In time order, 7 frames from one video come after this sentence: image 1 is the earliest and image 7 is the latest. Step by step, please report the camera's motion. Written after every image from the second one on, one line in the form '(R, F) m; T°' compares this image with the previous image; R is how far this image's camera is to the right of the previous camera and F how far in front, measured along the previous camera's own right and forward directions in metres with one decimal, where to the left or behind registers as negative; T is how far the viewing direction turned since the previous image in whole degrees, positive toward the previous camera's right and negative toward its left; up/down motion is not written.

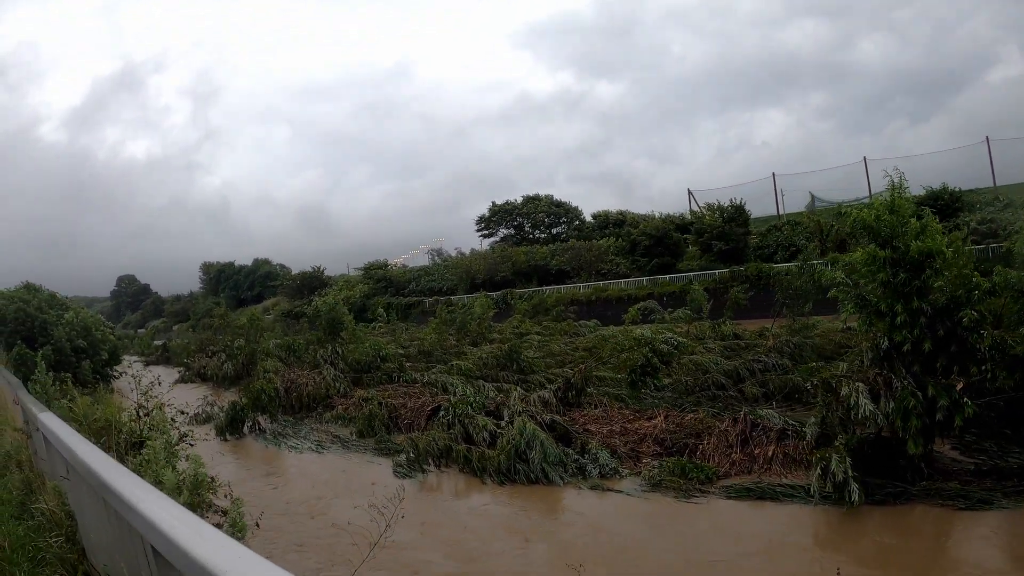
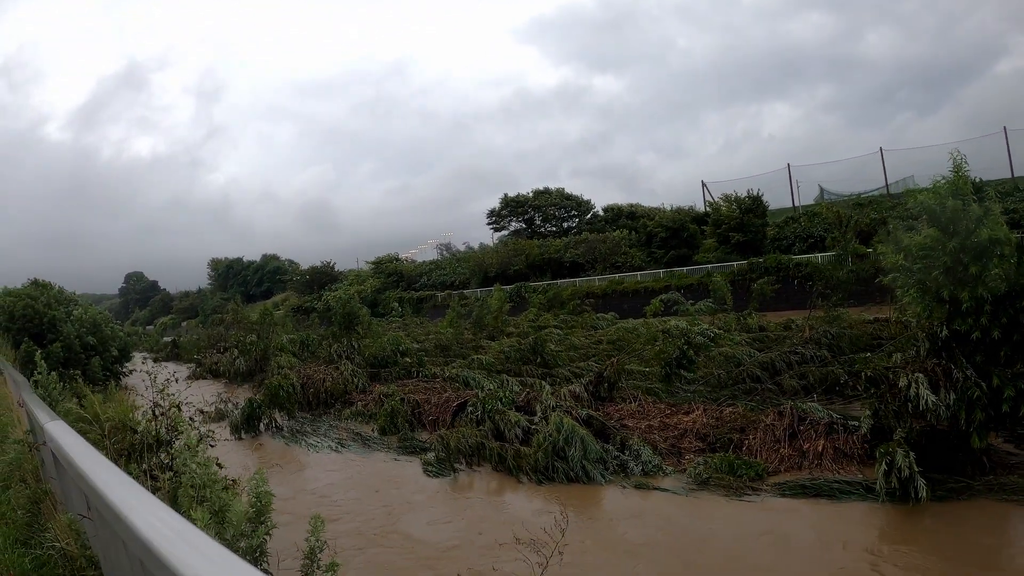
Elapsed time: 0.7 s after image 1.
(-0.3, +0.3) m; -1°
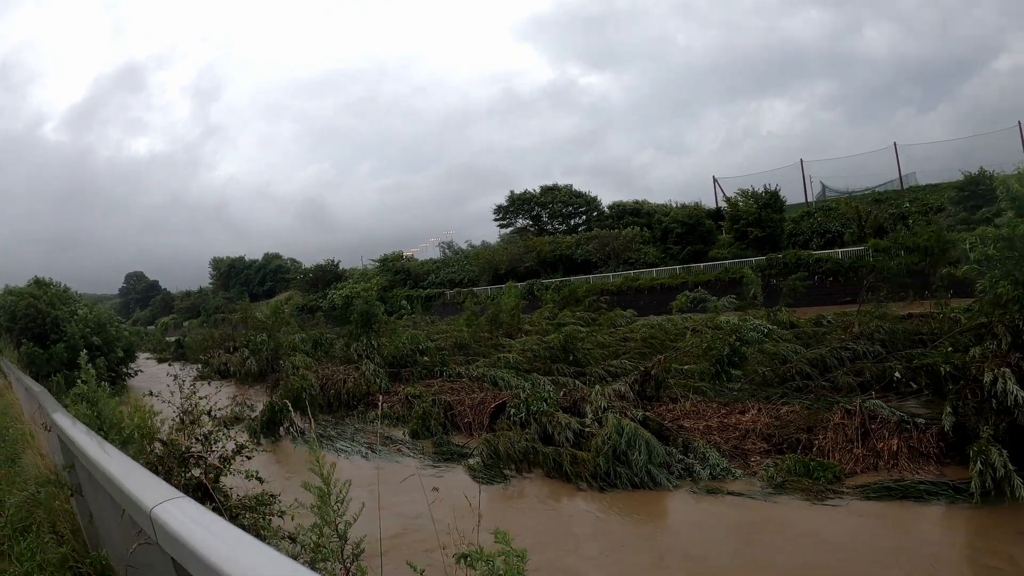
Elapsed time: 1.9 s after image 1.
(-0.5, +0.4) m; 0°
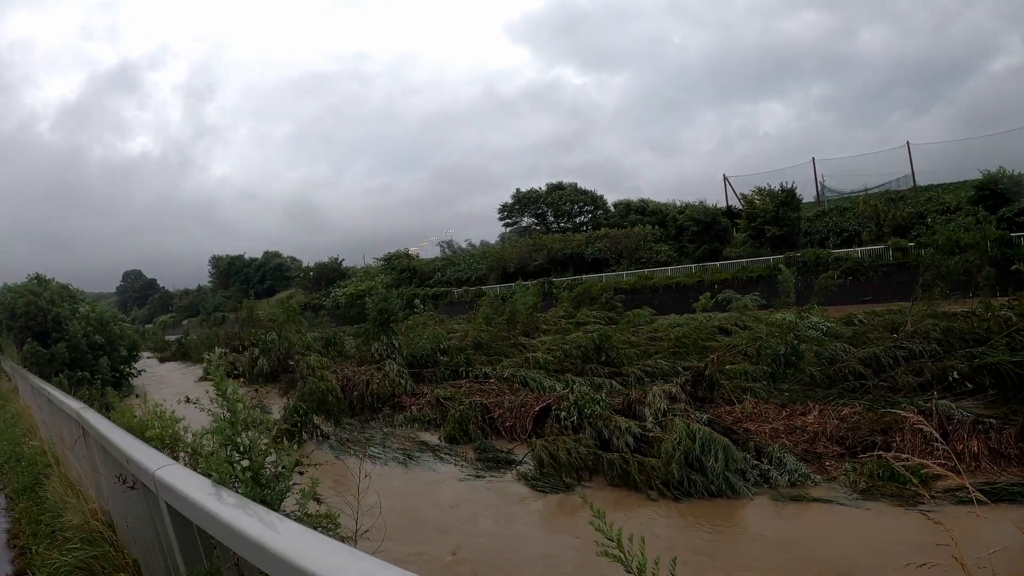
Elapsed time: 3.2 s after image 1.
(-0.6, +0.3) m; 0°
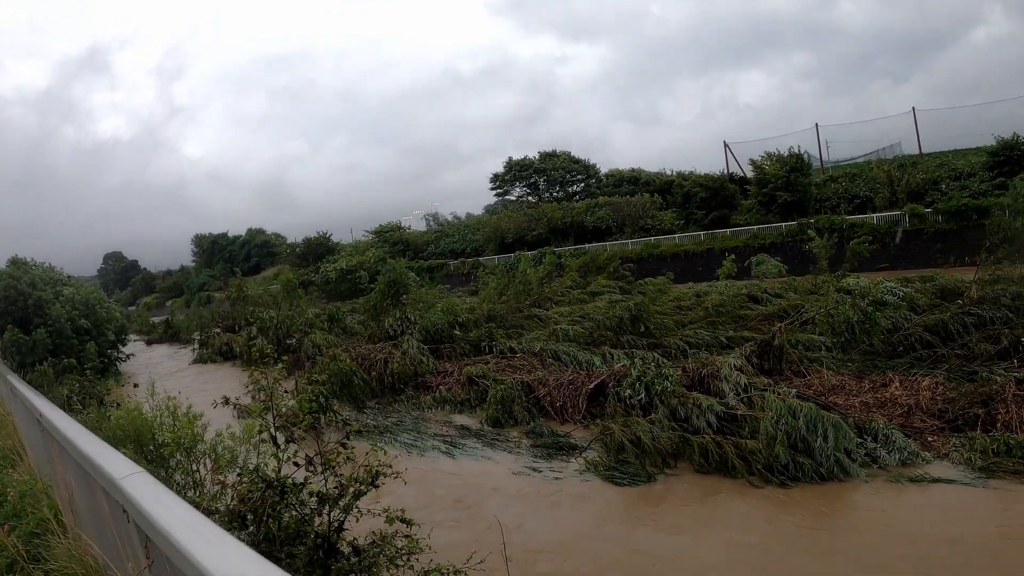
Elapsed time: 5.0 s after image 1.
(-0.7, +0.6) m; +2°
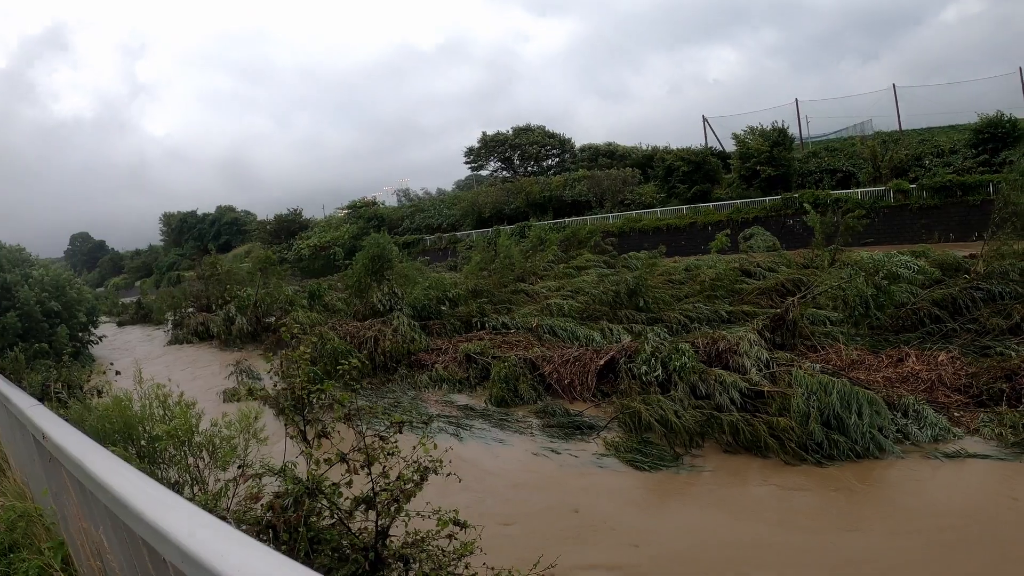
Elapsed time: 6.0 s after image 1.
(-0.3, +0.3) m; +2°
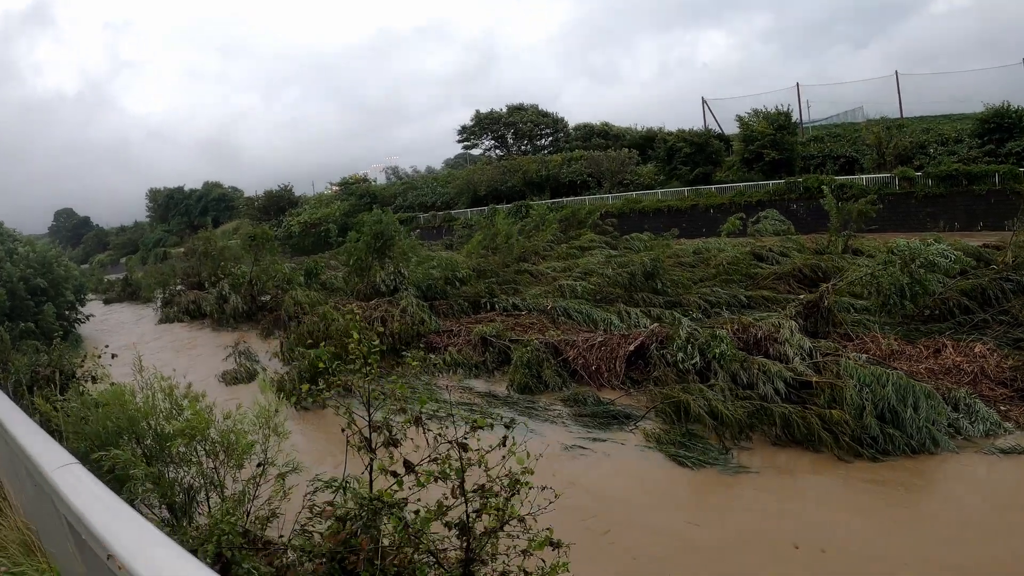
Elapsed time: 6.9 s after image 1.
(-0.4, +0.2) m; +1°
